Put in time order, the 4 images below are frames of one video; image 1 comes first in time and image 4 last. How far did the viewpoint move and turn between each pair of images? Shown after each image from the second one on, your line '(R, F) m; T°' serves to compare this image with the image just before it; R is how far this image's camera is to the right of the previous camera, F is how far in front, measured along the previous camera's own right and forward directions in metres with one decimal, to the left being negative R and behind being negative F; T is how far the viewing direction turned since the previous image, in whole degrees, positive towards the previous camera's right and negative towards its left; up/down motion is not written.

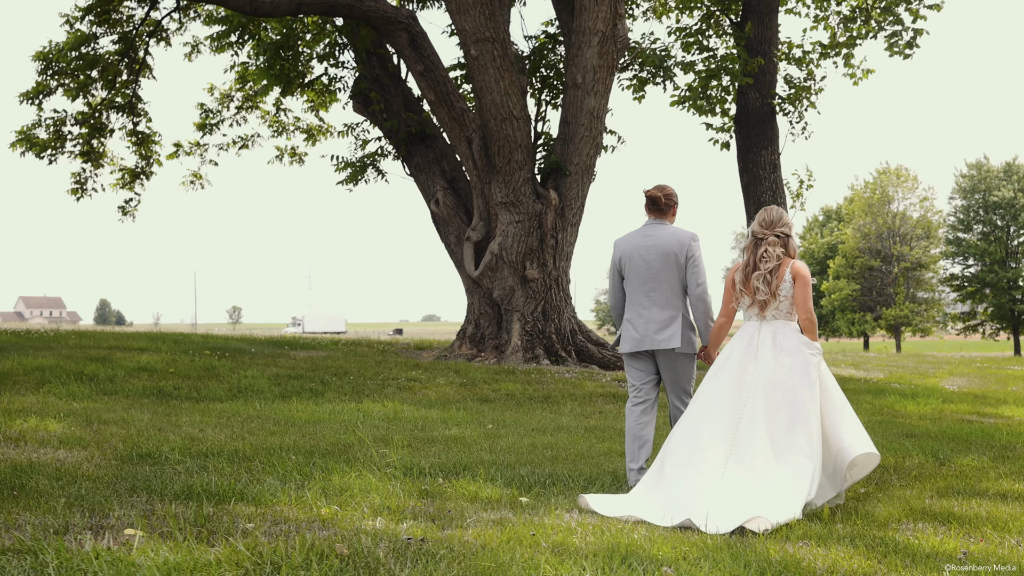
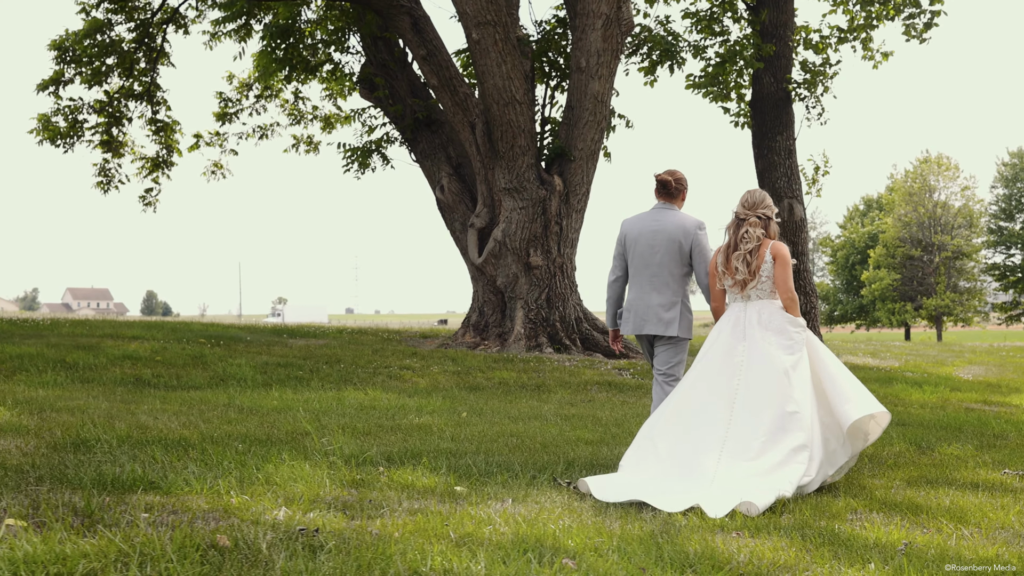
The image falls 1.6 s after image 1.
(+0.8, +0.4) m; -3°
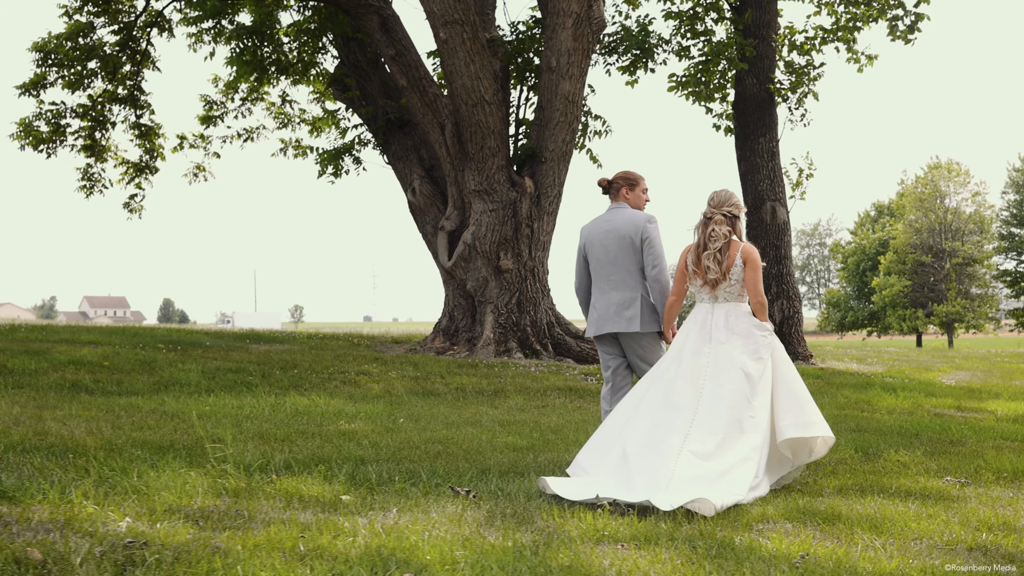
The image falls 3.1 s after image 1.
(+0.8, +0.3) m; 0°
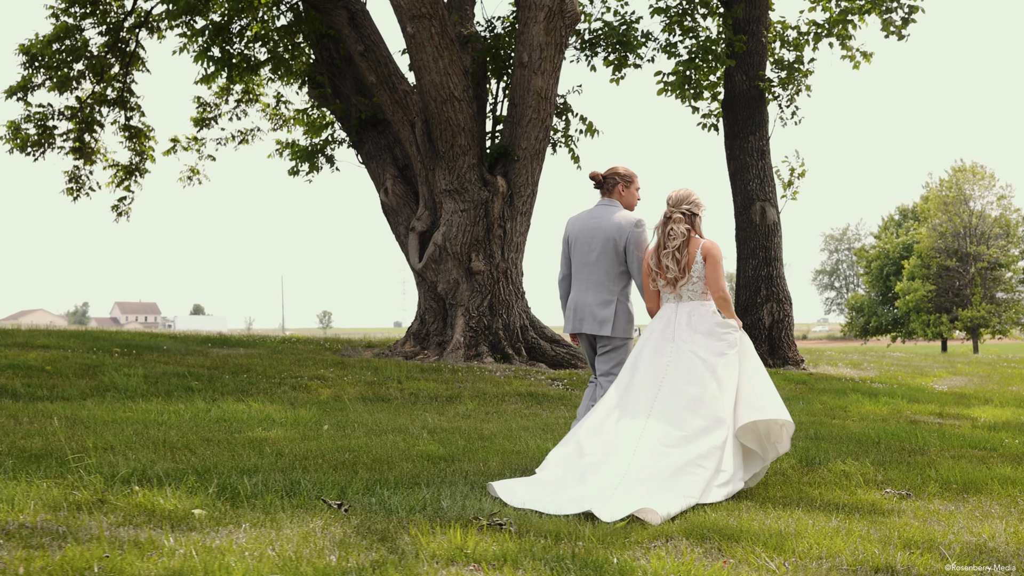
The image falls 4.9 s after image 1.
(+1.0, +0.5) m; -1°
